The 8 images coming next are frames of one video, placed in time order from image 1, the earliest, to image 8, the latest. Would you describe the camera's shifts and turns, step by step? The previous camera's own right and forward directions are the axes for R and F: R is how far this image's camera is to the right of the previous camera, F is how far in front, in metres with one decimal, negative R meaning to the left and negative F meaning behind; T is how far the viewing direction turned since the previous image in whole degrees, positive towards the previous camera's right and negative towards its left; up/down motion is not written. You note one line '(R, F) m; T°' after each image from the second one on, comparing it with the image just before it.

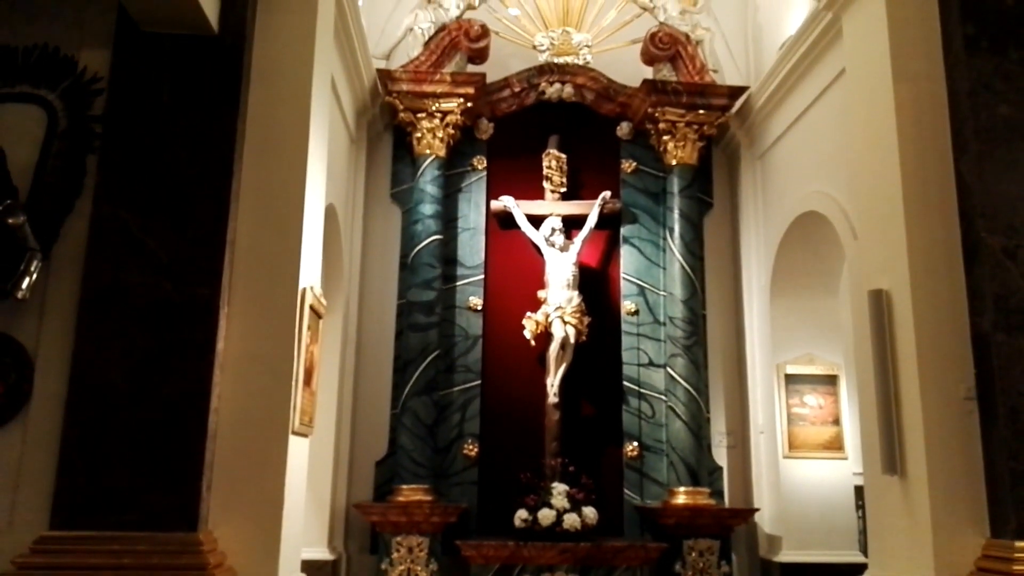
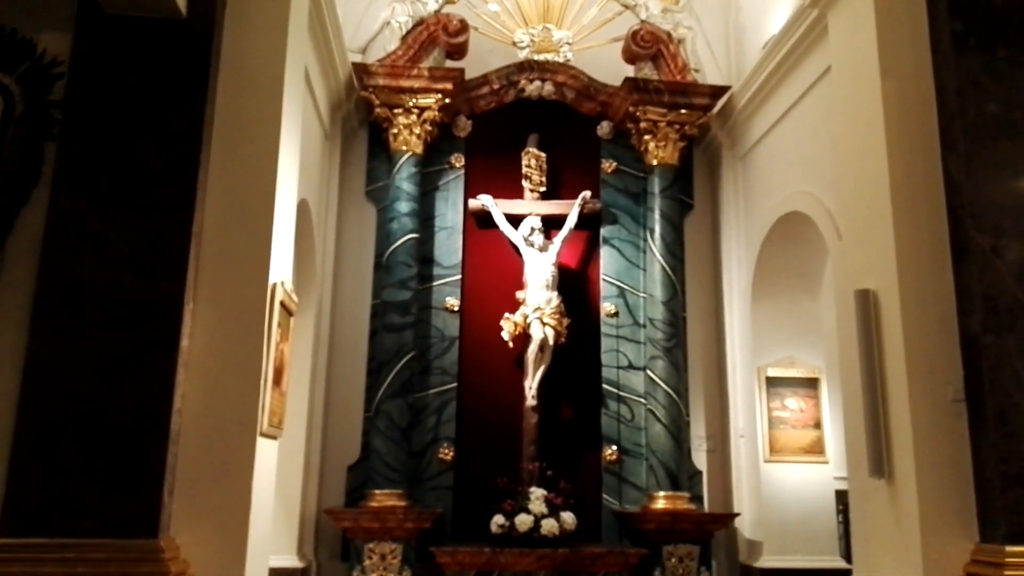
(0.0, +0.1) m; +2°
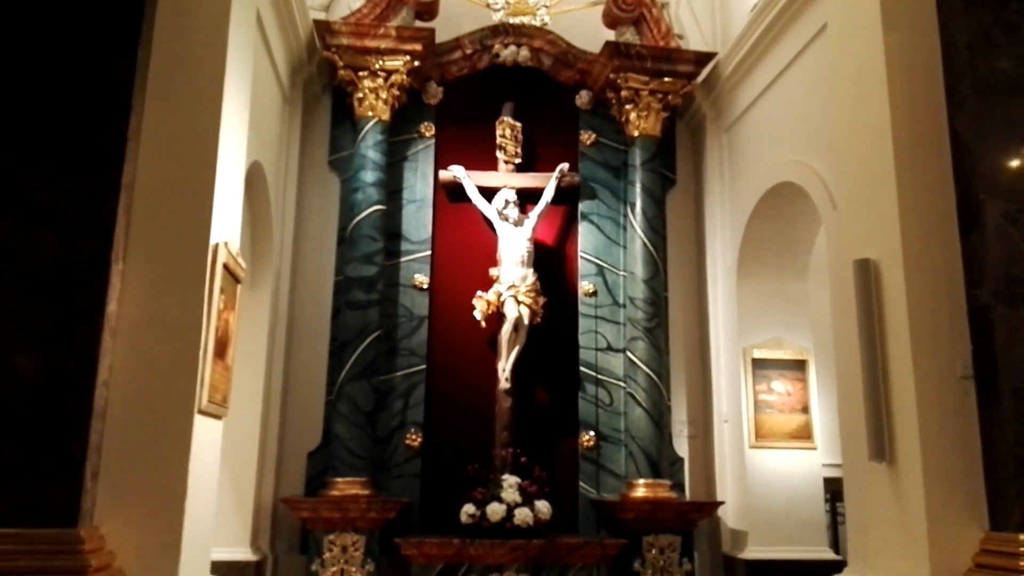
(0.0, +0.3) m; +2°
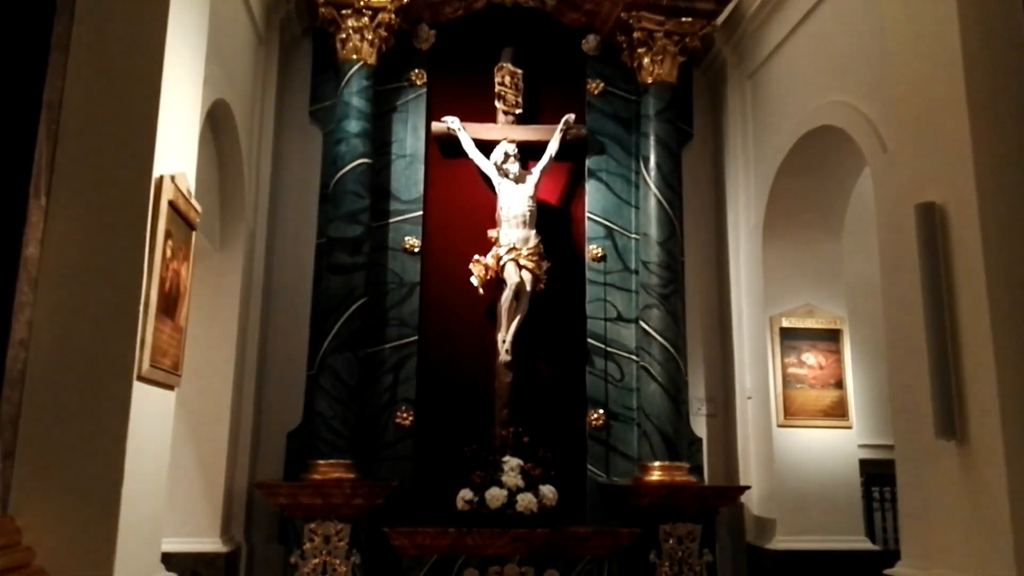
(0.0, +0.5) m; 0°
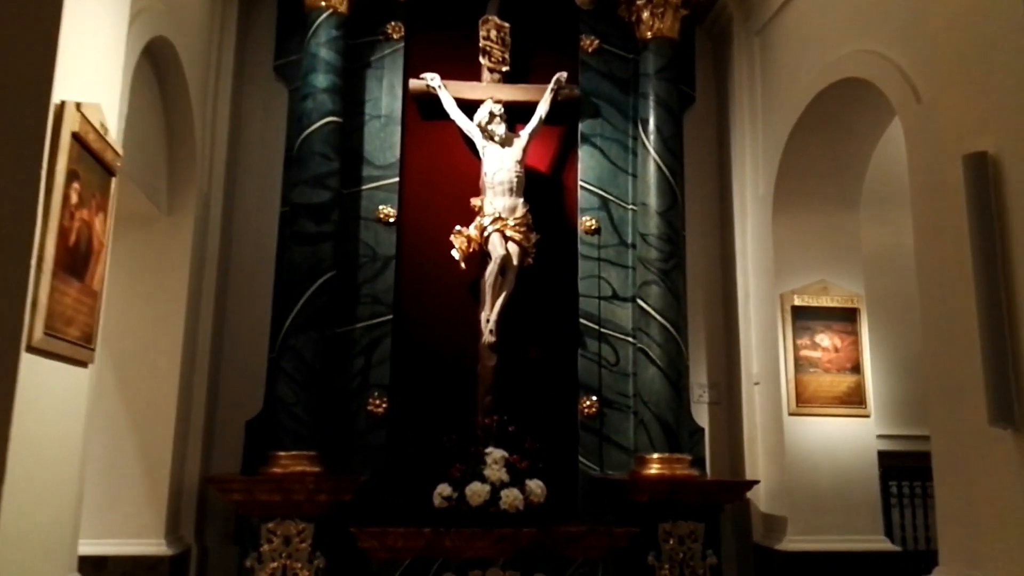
(0.0, +0.4) m; +1°
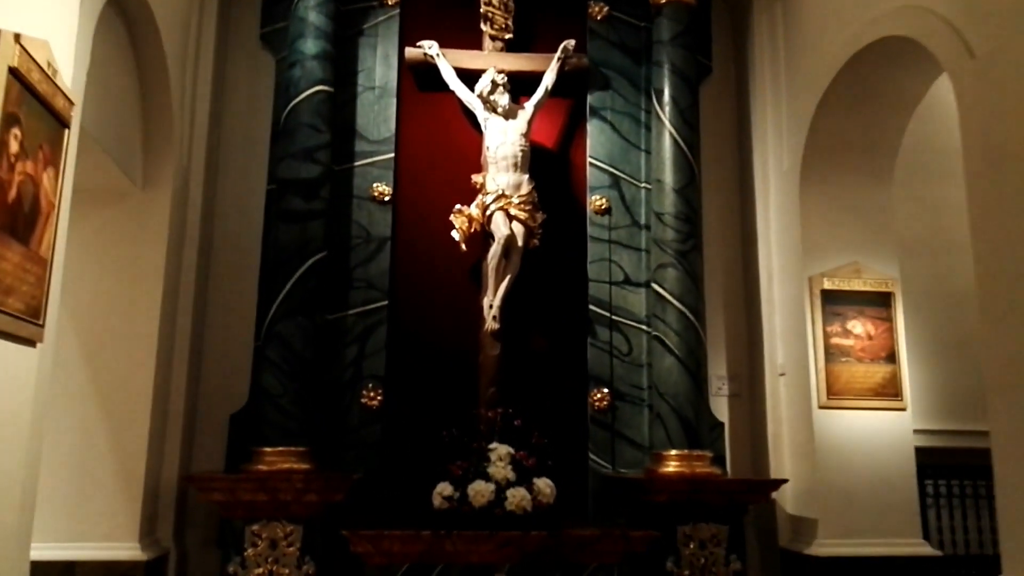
(0.0, +0.3) m; 0°
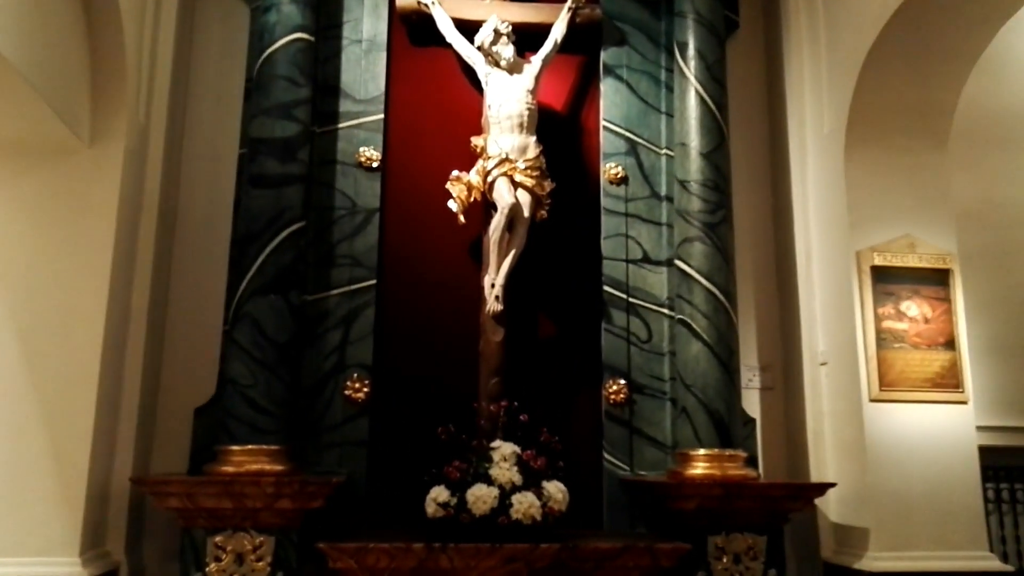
(0.0, +0.5) m; 0°
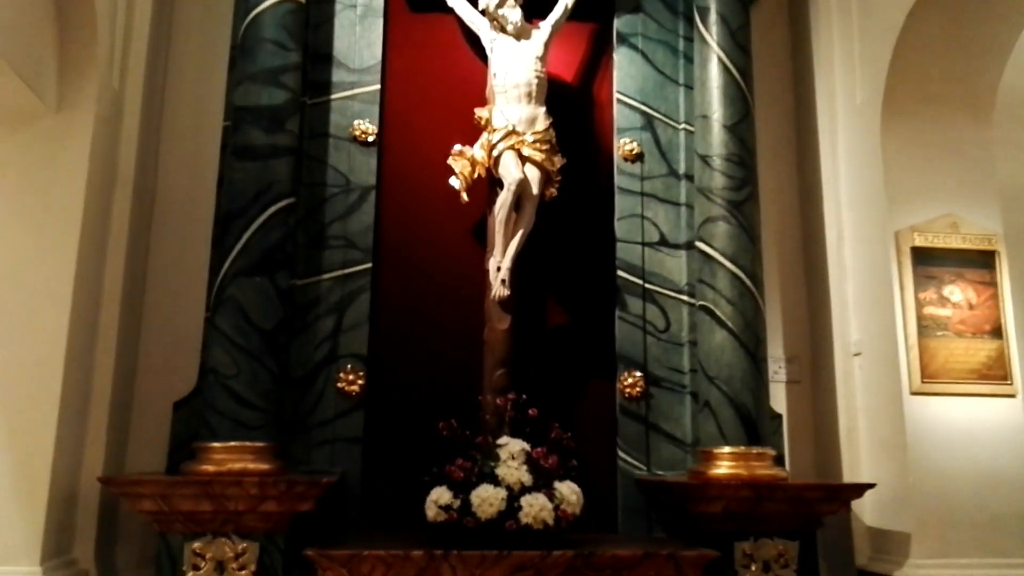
(0.0, +0.3) m; 0°
